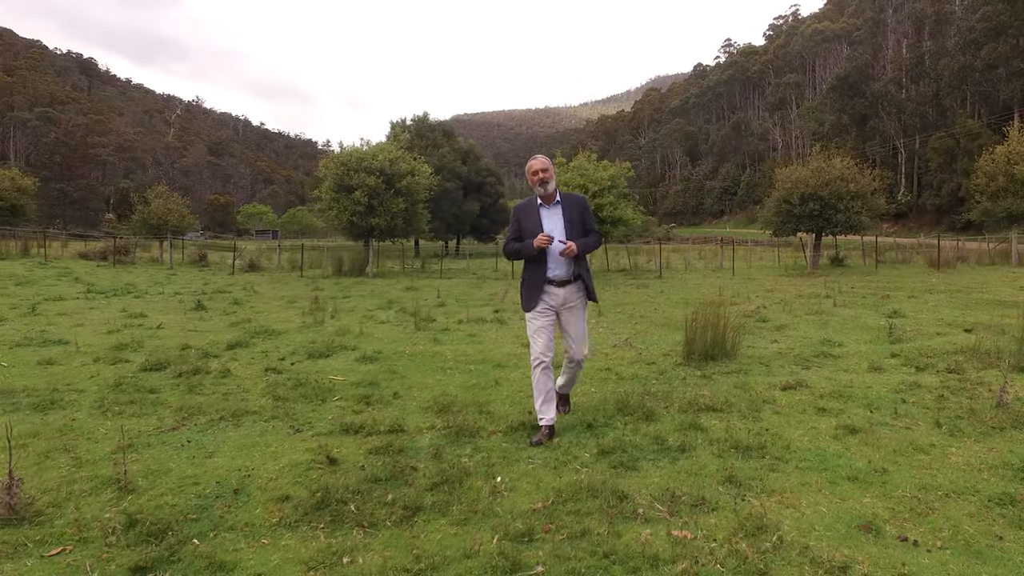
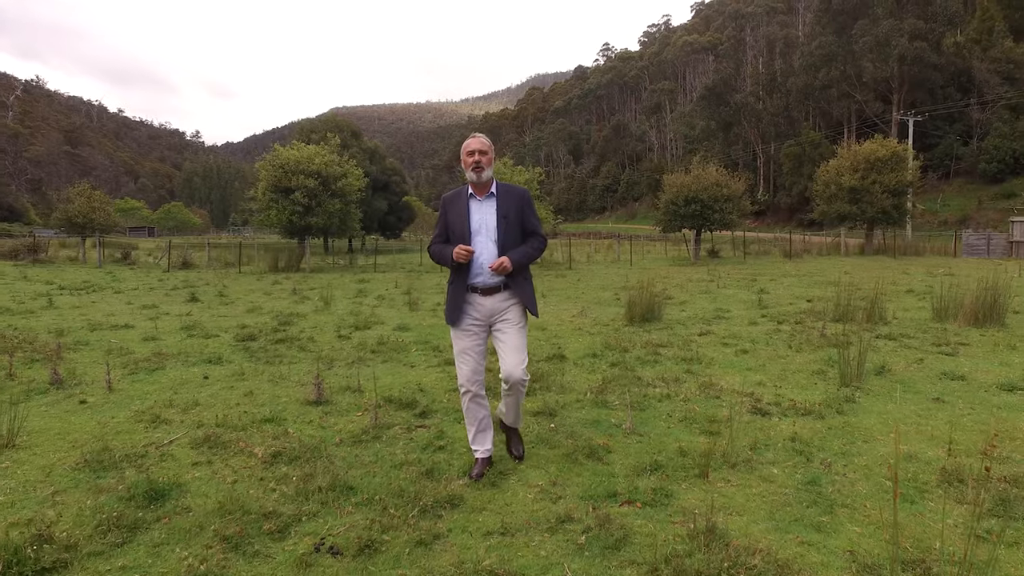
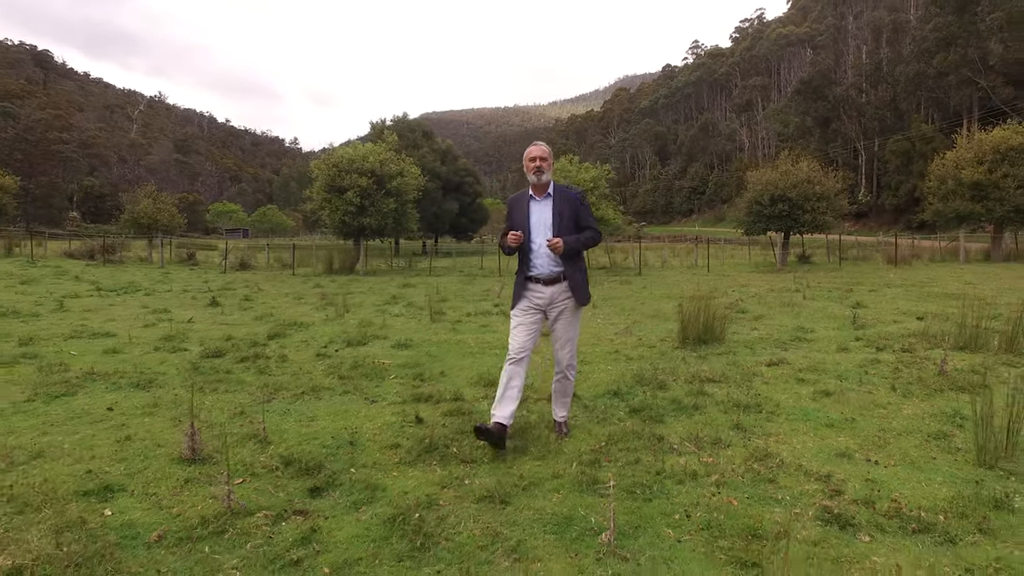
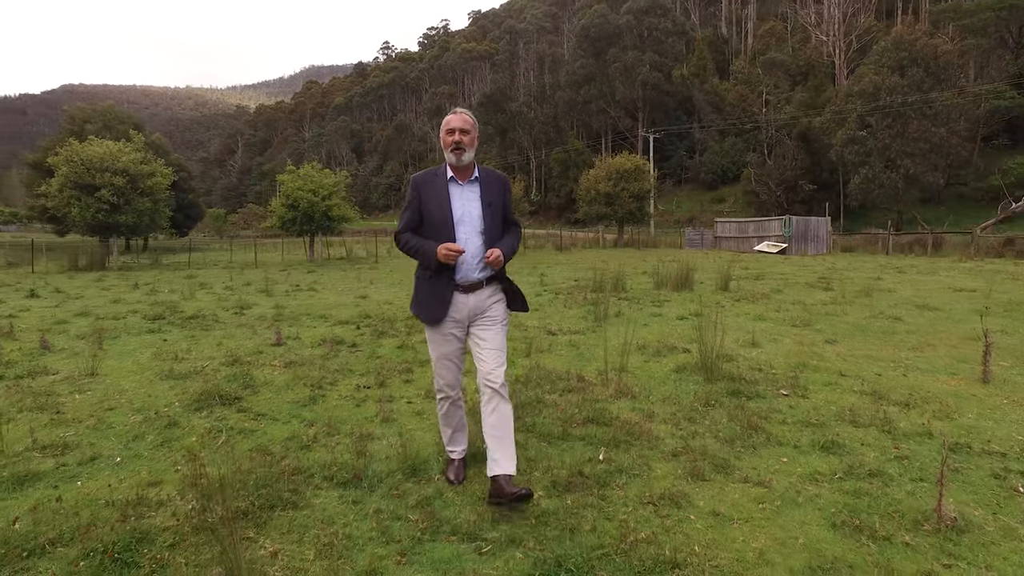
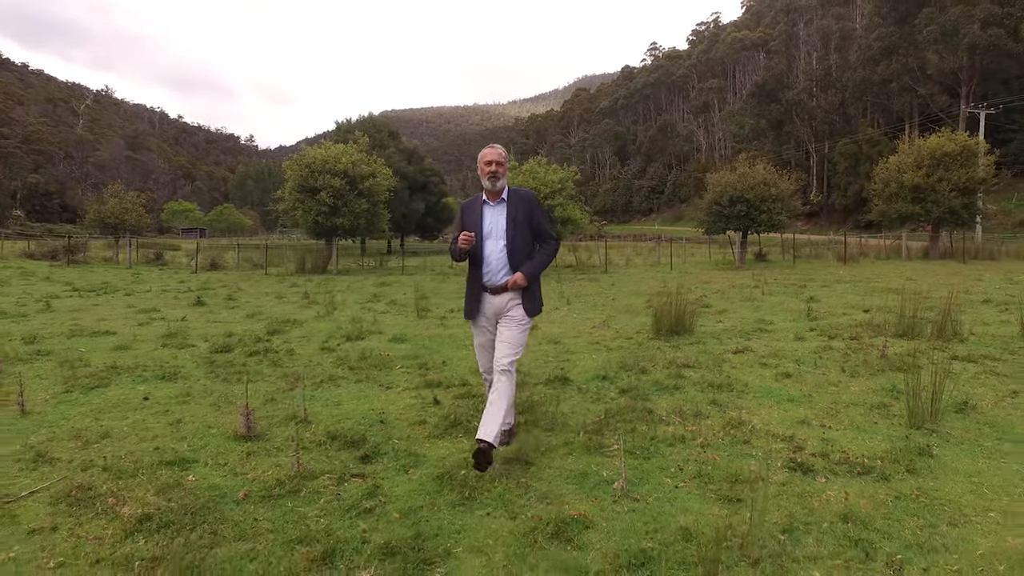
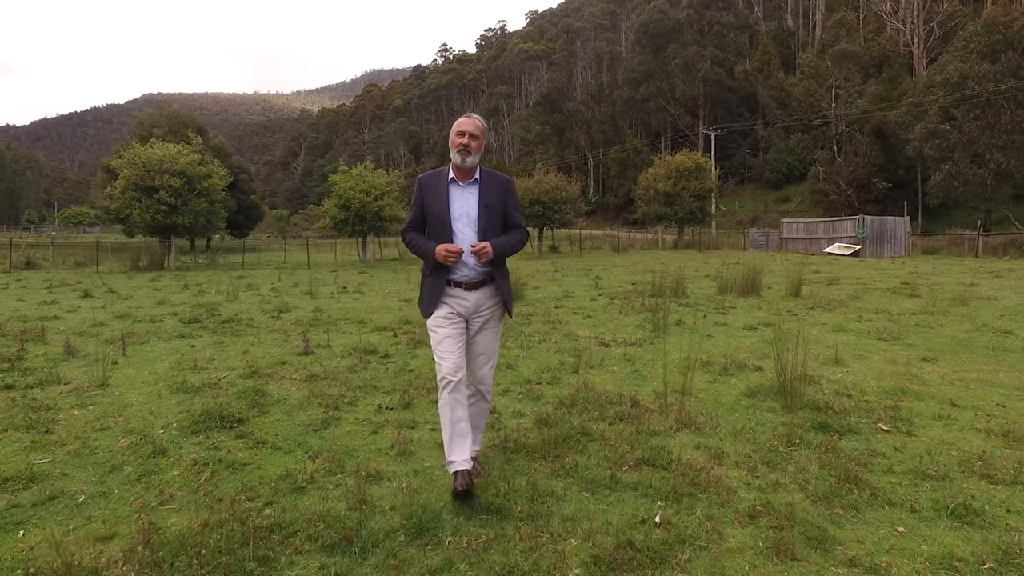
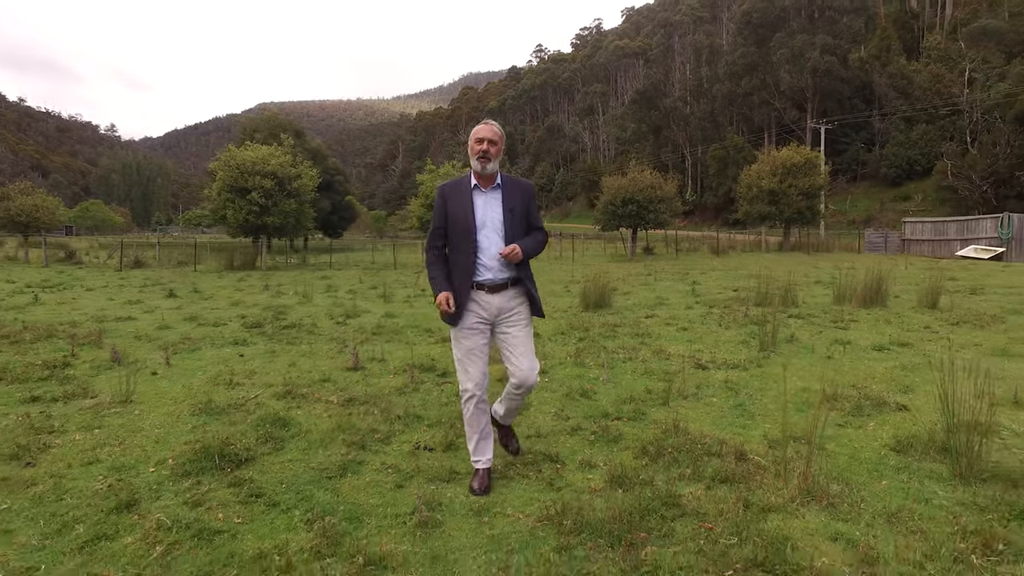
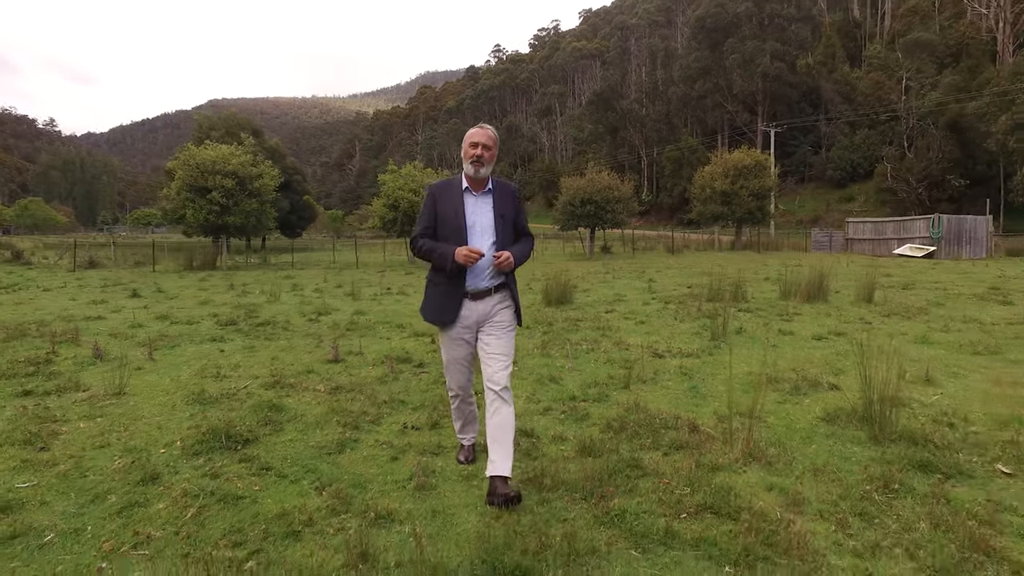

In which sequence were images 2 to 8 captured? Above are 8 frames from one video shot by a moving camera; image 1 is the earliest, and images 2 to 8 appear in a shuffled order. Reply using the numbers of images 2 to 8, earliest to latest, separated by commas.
3, 5, 2, 7, 8, 6, 4
